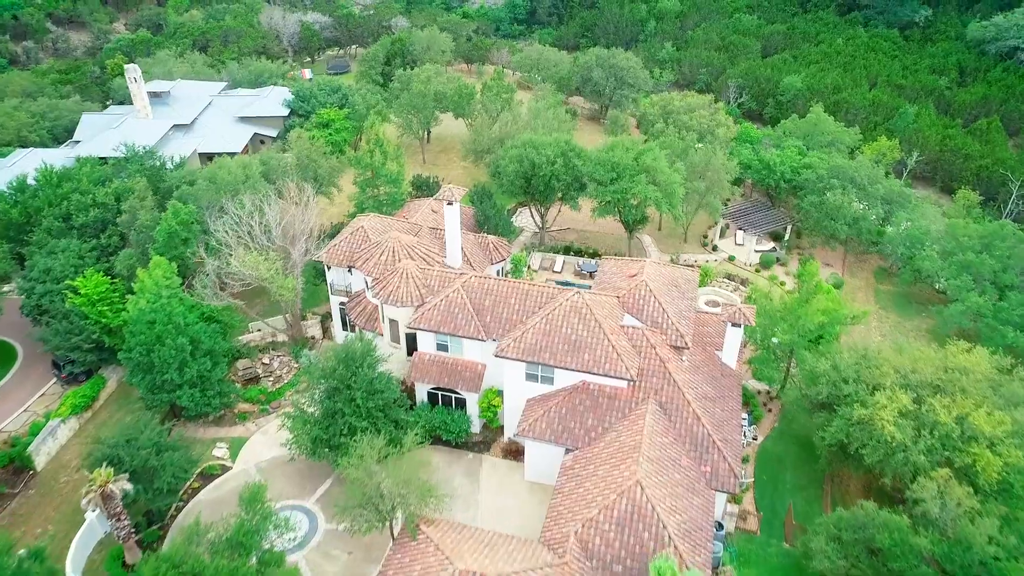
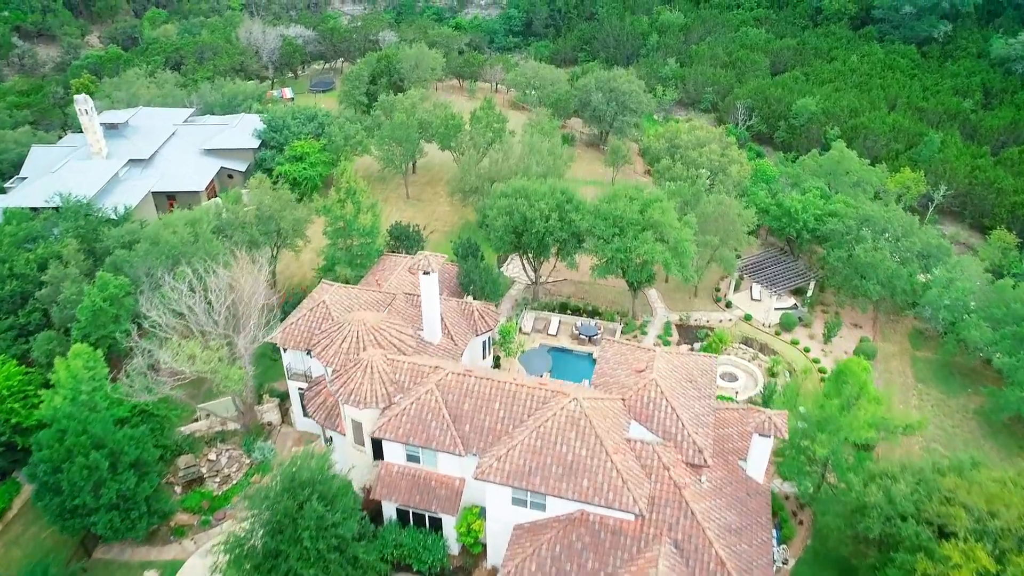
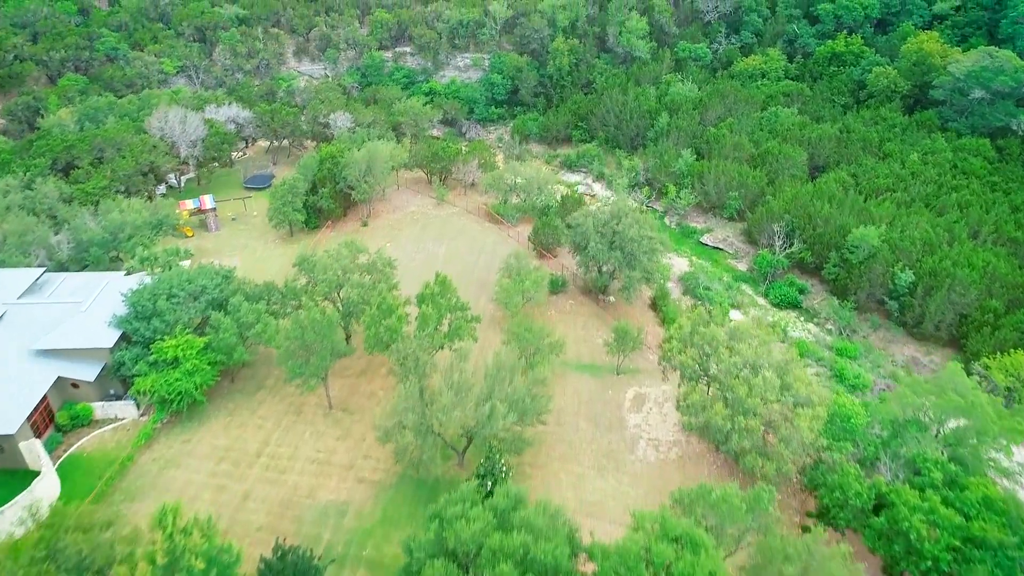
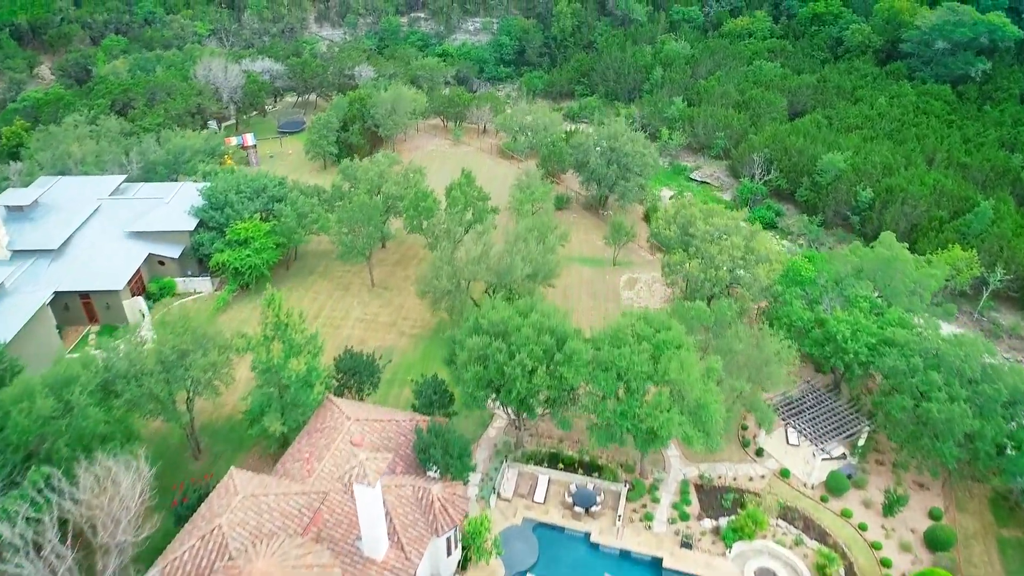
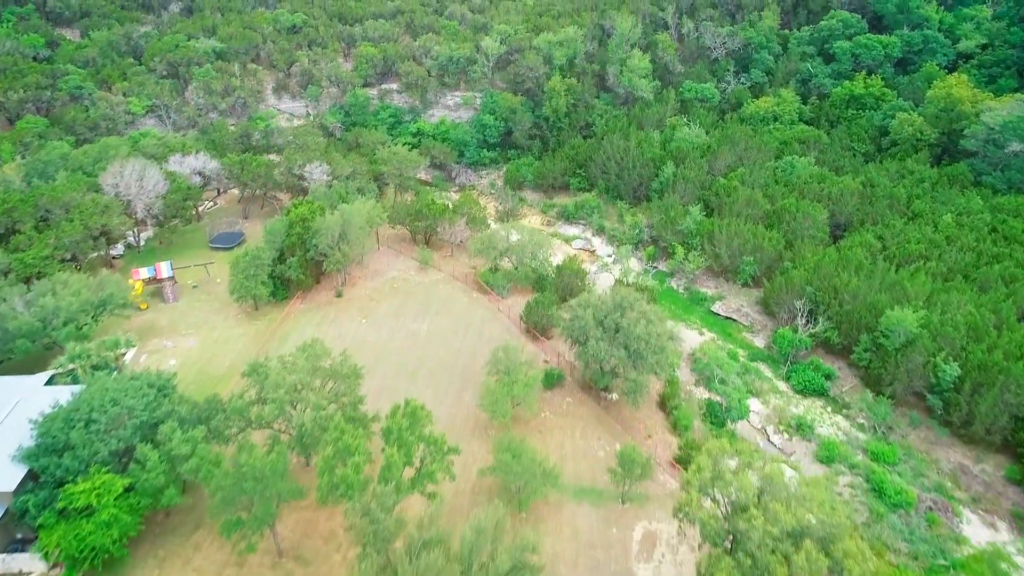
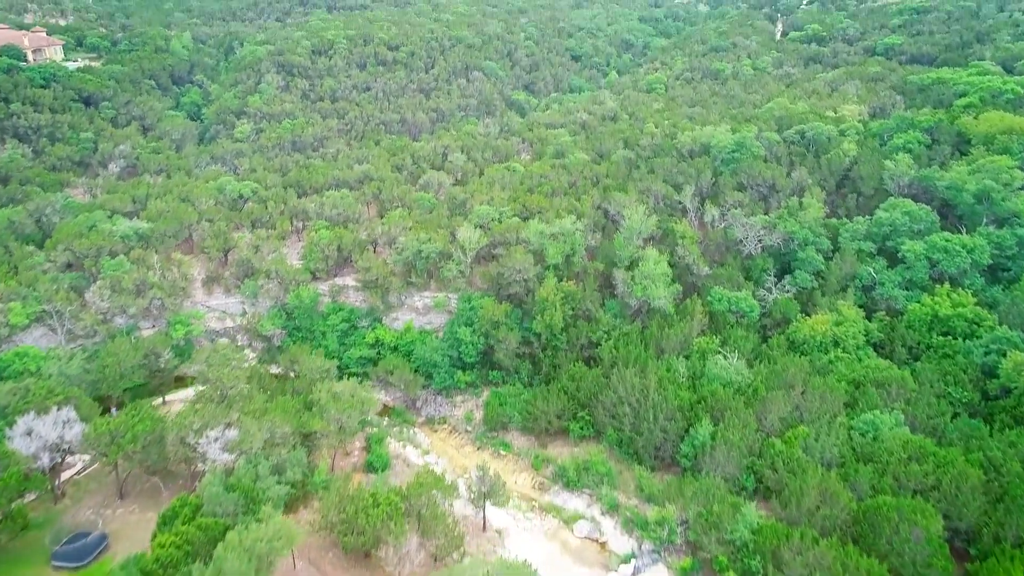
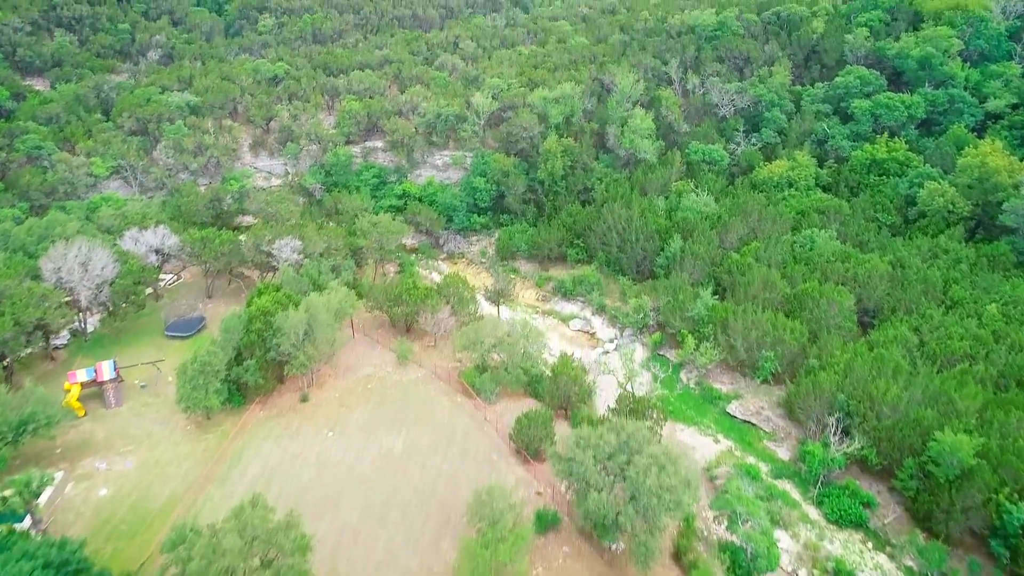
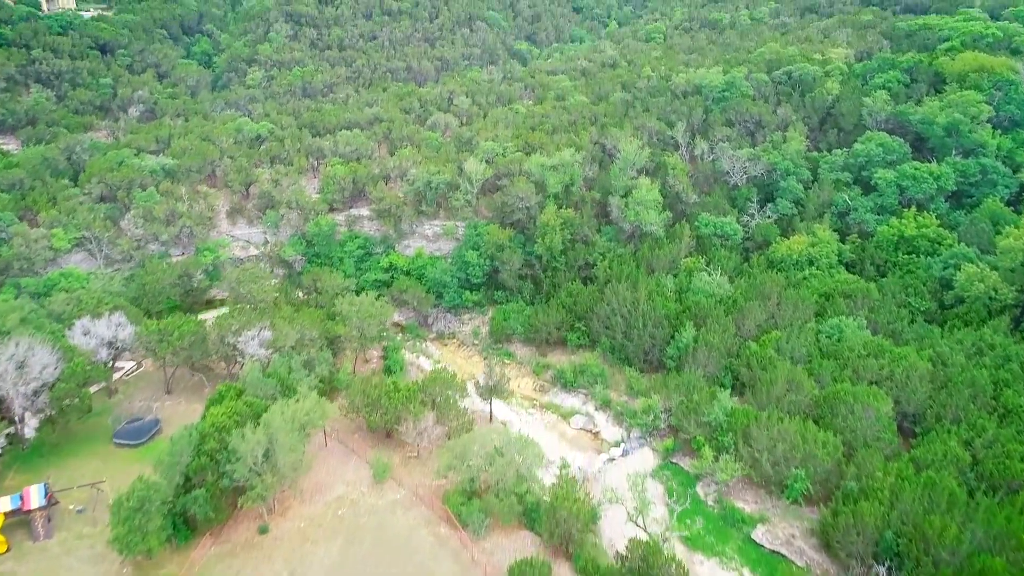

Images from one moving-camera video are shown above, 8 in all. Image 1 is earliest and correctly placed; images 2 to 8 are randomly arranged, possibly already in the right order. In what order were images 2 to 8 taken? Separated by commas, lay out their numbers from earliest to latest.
2, 4, 3, 5, 7, 8, 6
